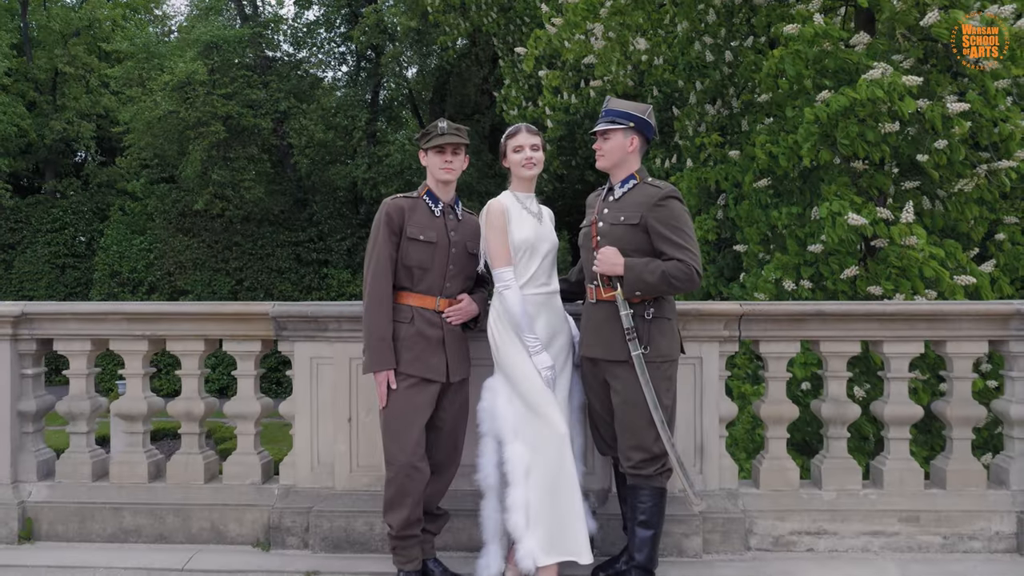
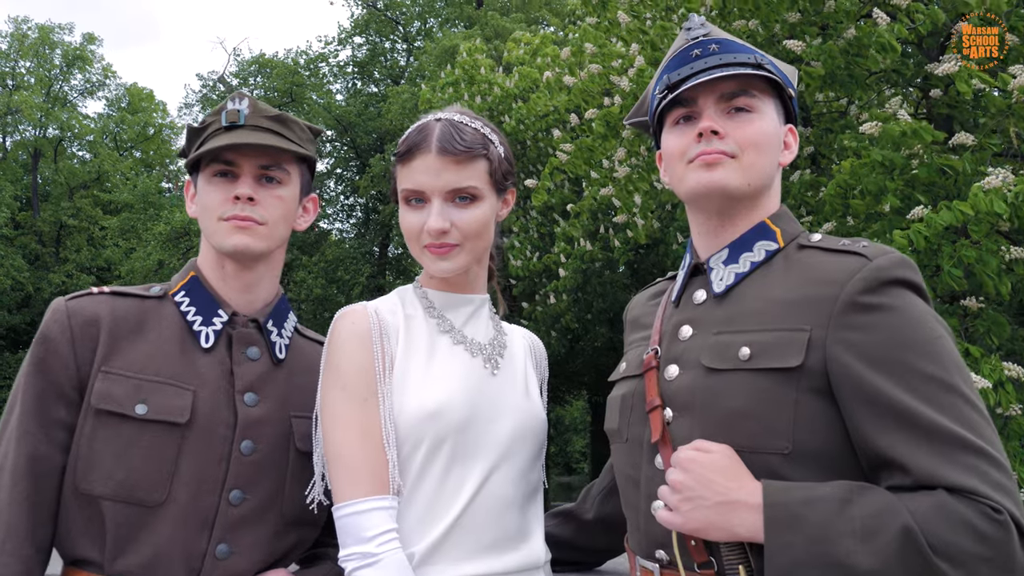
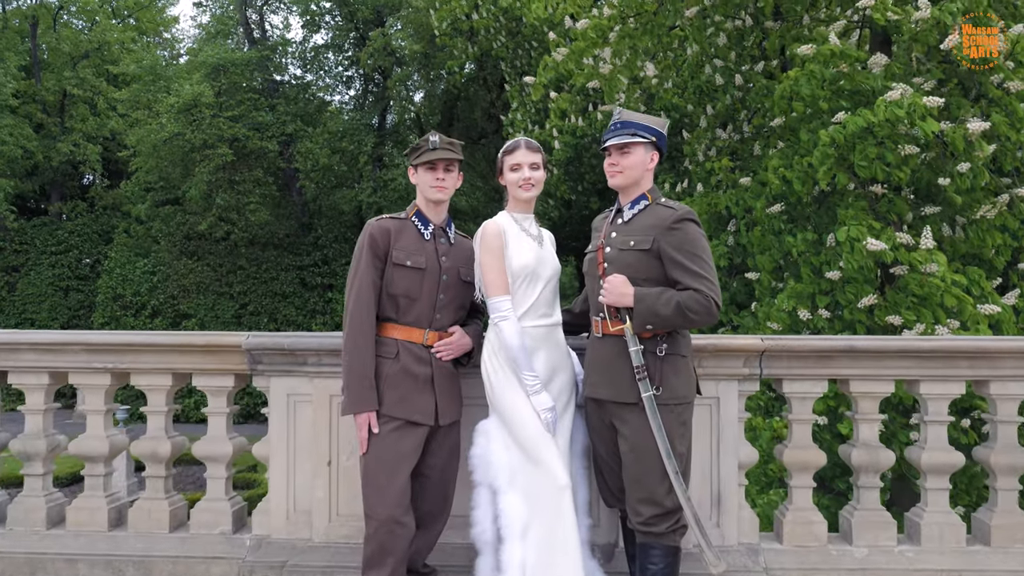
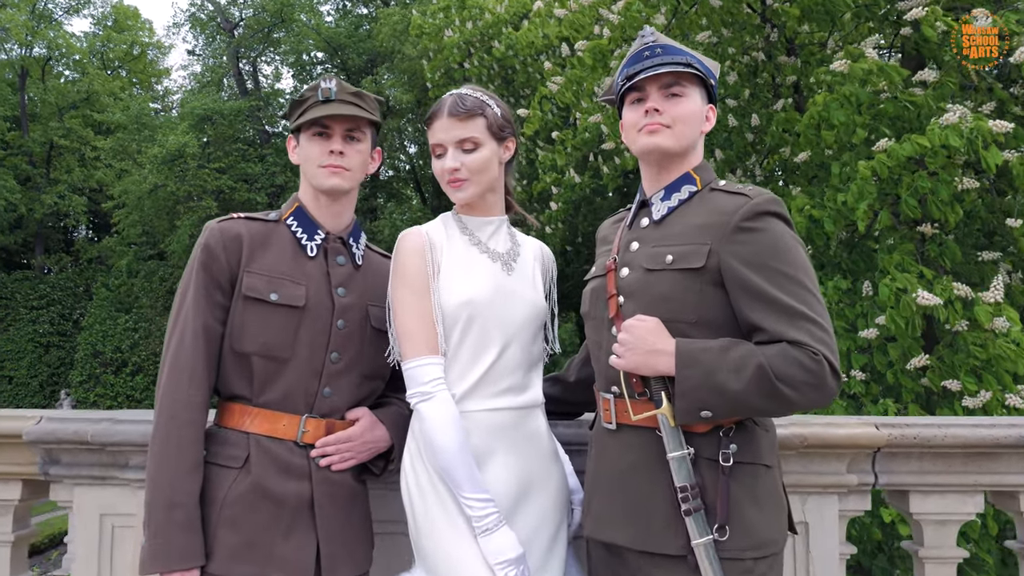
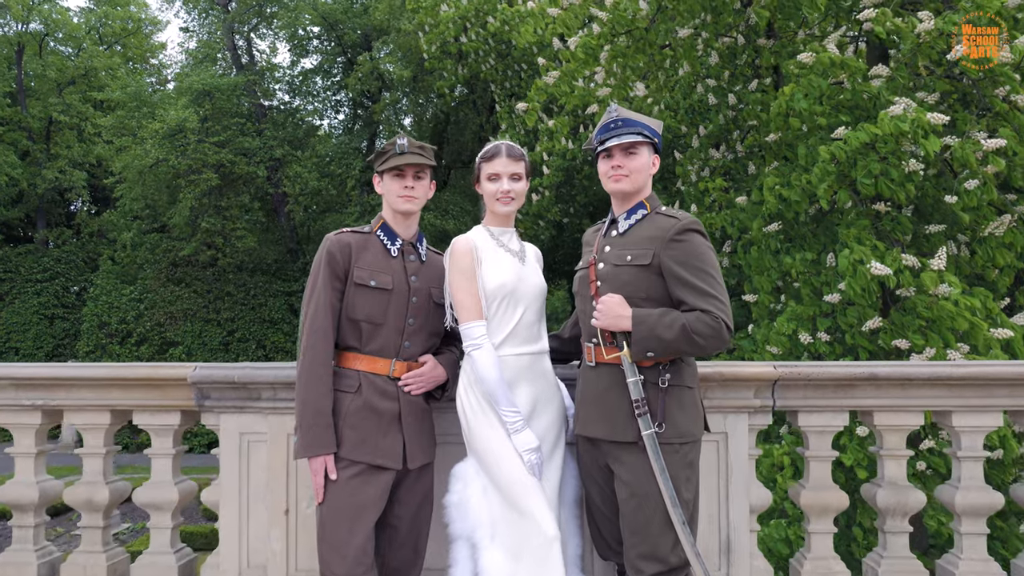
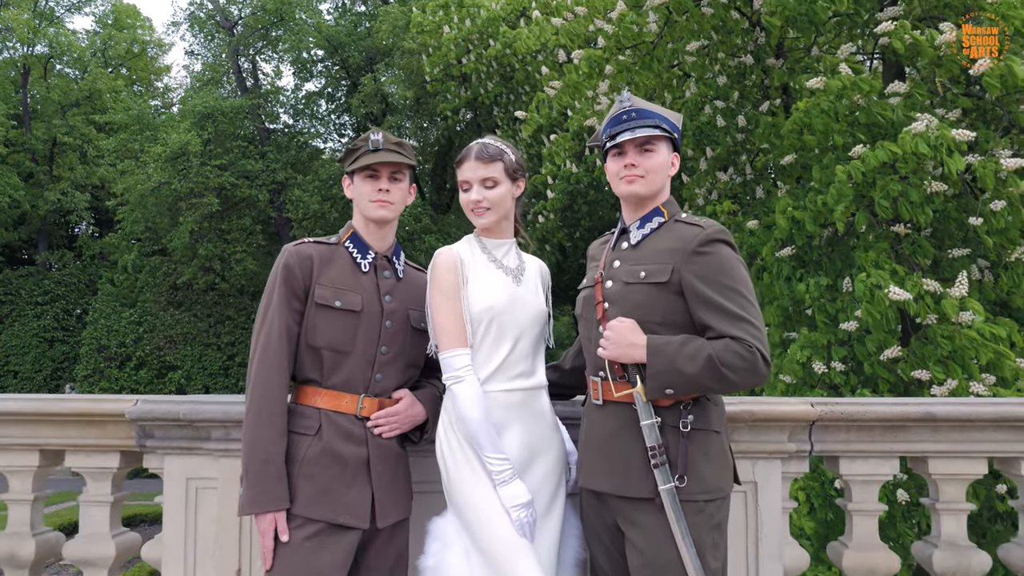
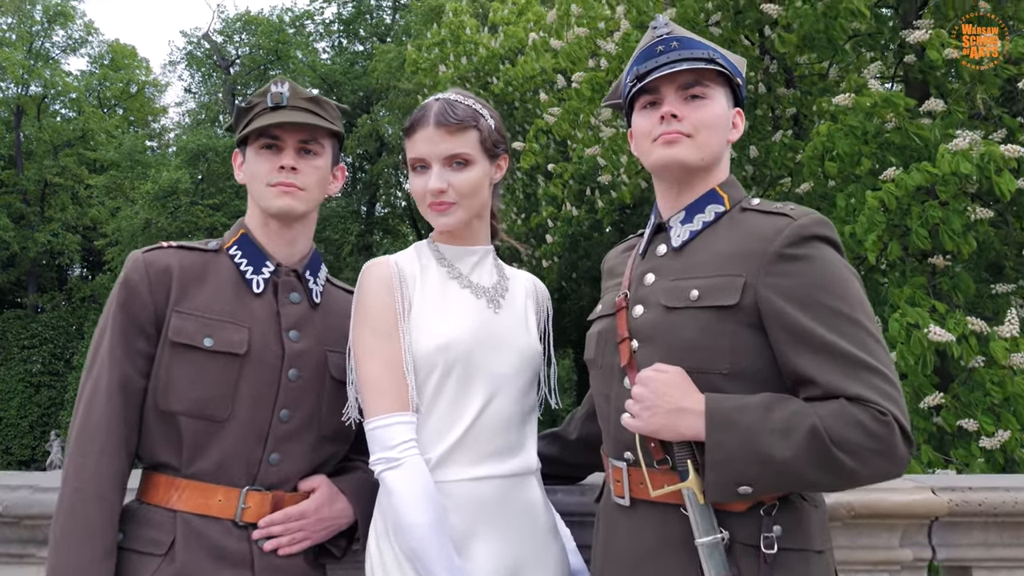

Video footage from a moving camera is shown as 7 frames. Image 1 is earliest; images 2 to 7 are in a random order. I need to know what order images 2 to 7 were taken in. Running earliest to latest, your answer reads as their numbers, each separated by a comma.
3, 5, 6, 4, 7, 2
